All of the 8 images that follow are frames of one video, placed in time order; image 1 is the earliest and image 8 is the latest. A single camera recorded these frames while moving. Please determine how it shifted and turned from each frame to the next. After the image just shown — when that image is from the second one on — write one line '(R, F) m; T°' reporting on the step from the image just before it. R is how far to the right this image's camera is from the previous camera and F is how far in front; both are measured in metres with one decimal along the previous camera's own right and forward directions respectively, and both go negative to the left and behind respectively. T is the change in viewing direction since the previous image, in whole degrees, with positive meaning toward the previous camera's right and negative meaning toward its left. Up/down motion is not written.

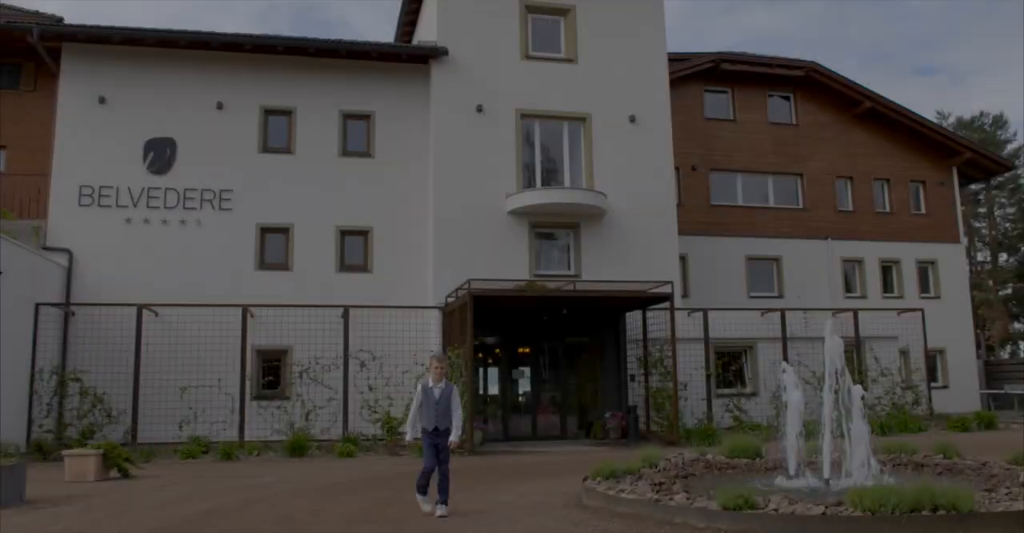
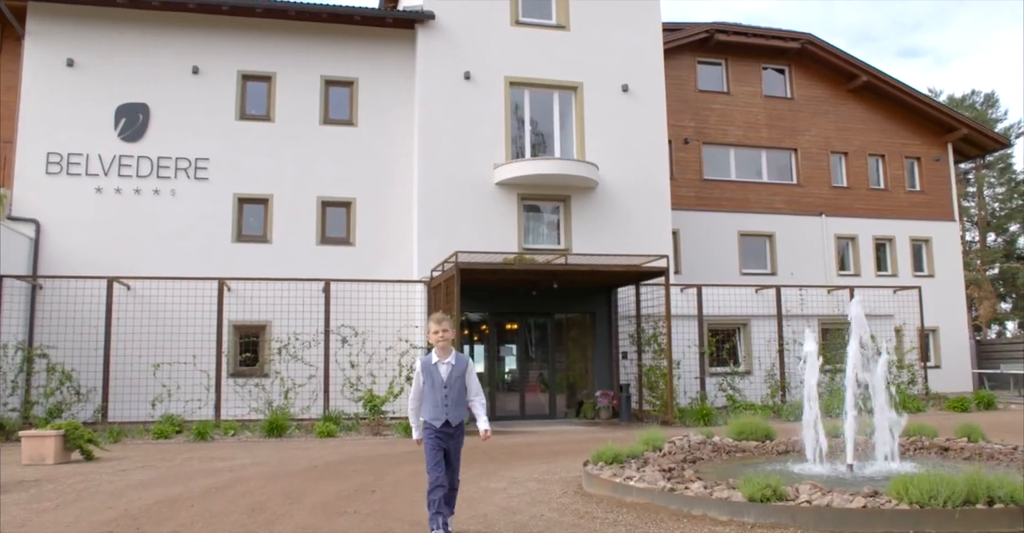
(-0.1, +0.6) m; +1°
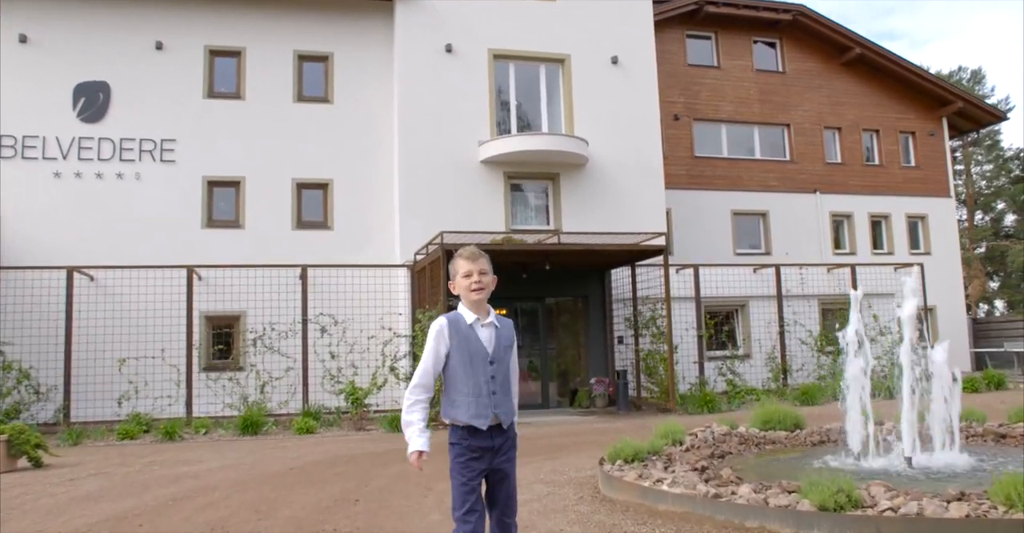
(-0.1, +0.8) m; +1°
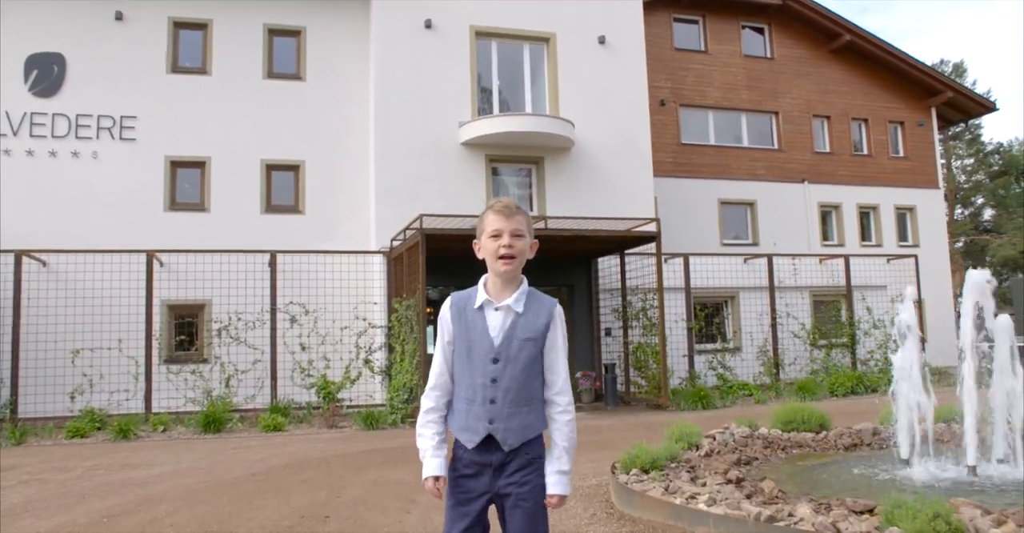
(-0.1, +0.7) m; +2°
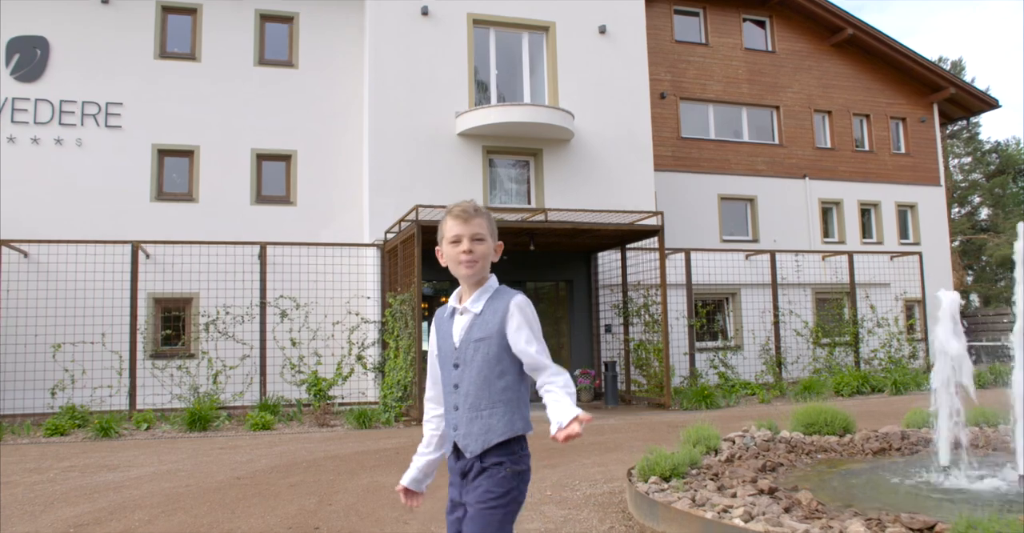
(-0.1, +0.4) m; +1°
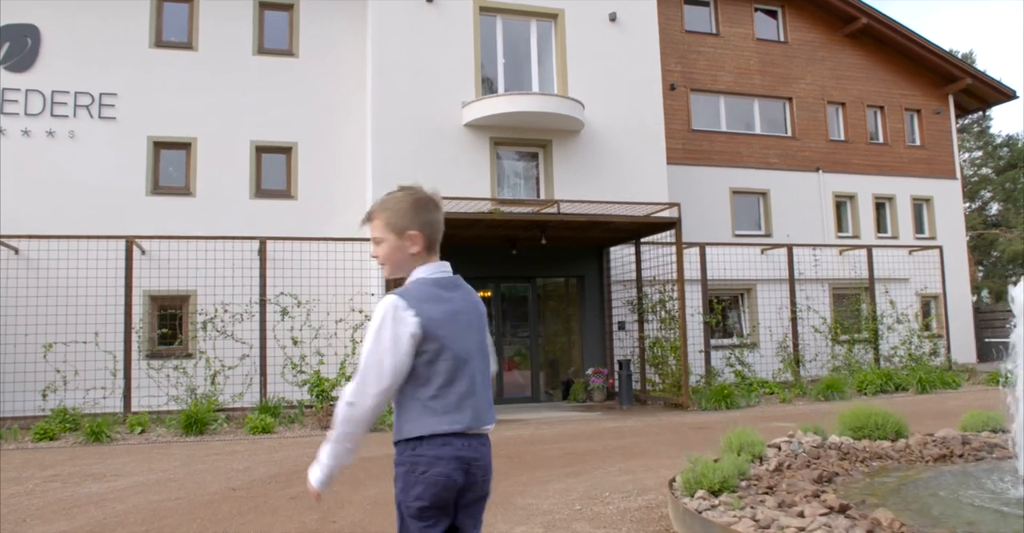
(-0.1, +0.5) m; 0°
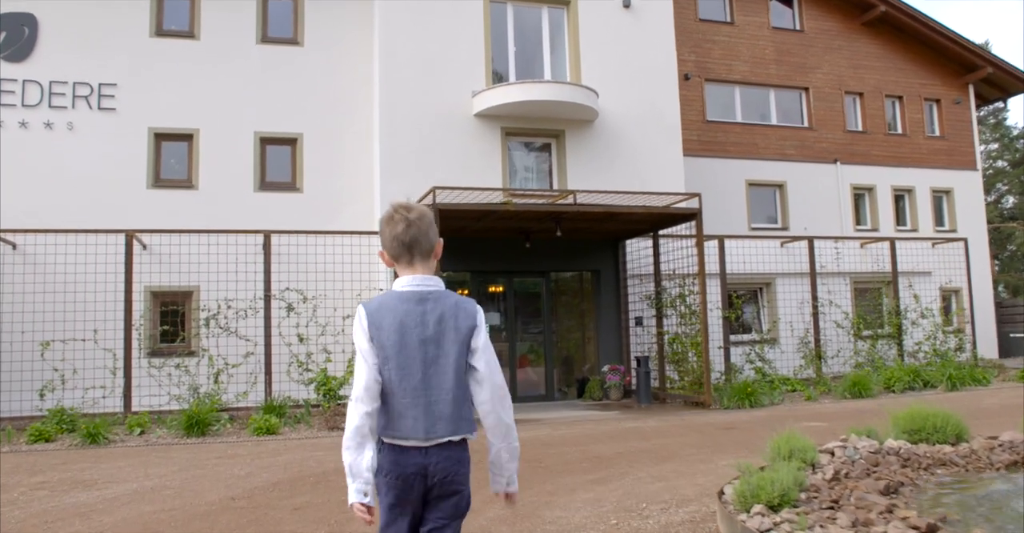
(-0.1, +0.4) m; 0°
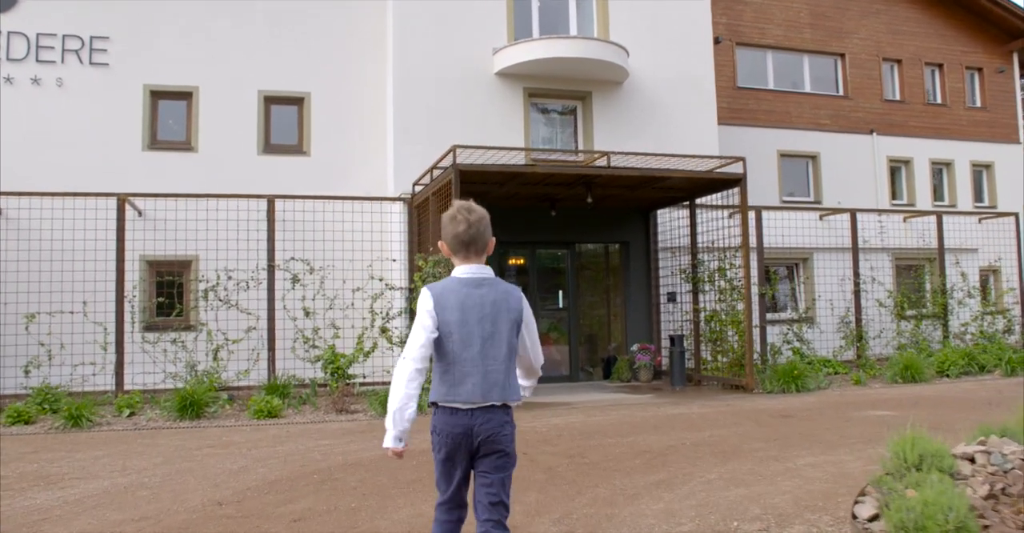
(-0.2, +0.9) m; -1°
